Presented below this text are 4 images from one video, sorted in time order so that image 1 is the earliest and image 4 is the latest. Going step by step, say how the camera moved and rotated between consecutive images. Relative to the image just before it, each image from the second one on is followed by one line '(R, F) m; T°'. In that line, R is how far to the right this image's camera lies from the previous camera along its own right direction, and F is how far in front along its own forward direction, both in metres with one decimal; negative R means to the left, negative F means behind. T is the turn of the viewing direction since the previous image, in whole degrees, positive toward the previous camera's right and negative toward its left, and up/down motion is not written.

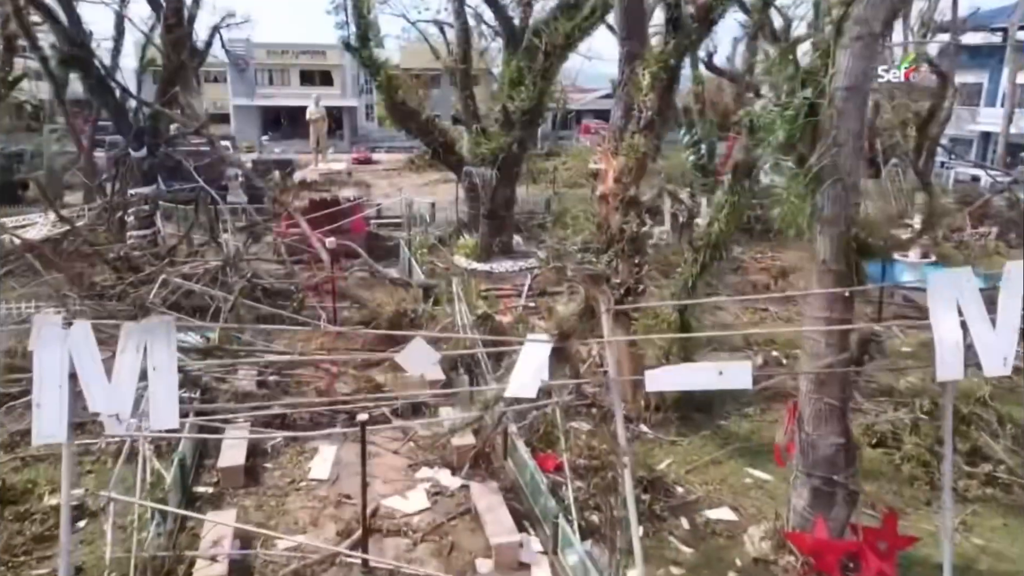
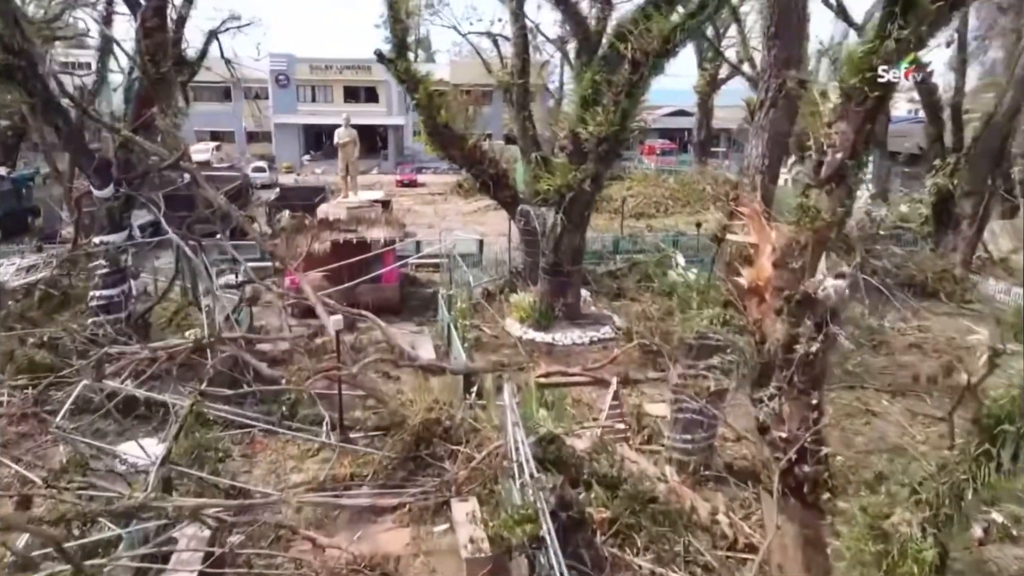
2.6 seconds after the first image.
(-0.2, +2.6) m; -4°
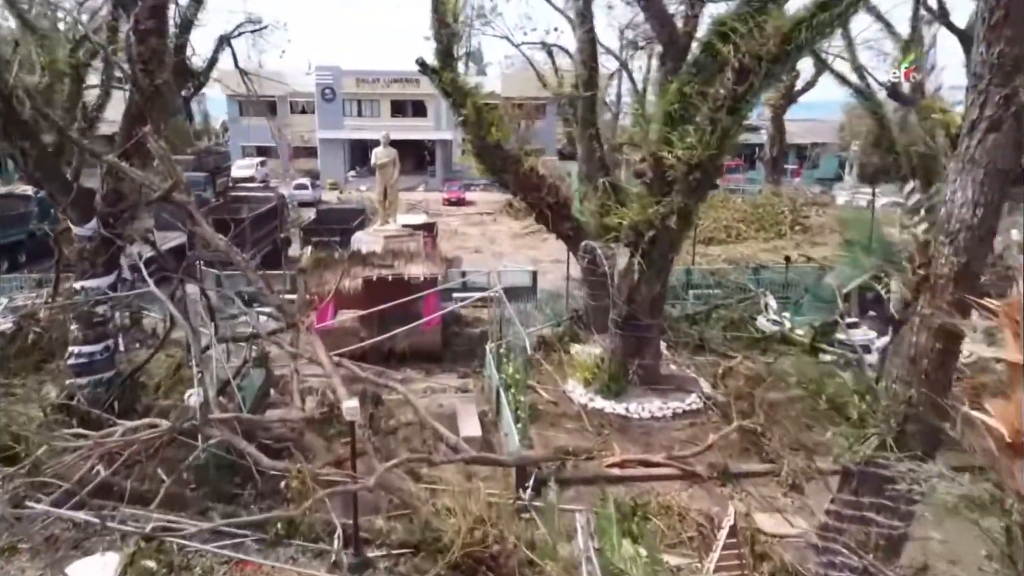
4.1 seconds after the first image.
(-0.2, +1.6) m; -4°
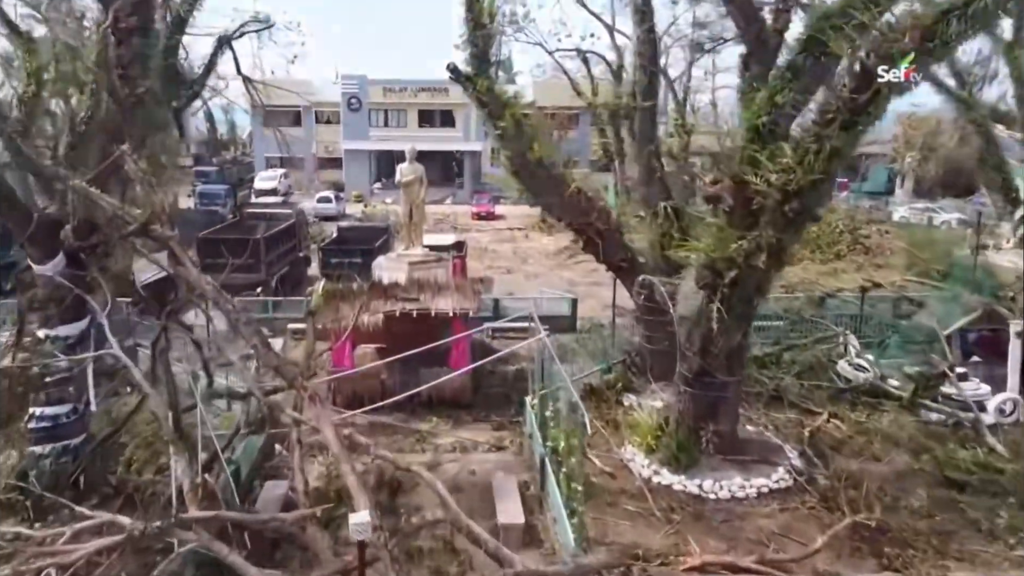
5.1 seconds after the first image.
(-0.2, +1.2) m; -2°
